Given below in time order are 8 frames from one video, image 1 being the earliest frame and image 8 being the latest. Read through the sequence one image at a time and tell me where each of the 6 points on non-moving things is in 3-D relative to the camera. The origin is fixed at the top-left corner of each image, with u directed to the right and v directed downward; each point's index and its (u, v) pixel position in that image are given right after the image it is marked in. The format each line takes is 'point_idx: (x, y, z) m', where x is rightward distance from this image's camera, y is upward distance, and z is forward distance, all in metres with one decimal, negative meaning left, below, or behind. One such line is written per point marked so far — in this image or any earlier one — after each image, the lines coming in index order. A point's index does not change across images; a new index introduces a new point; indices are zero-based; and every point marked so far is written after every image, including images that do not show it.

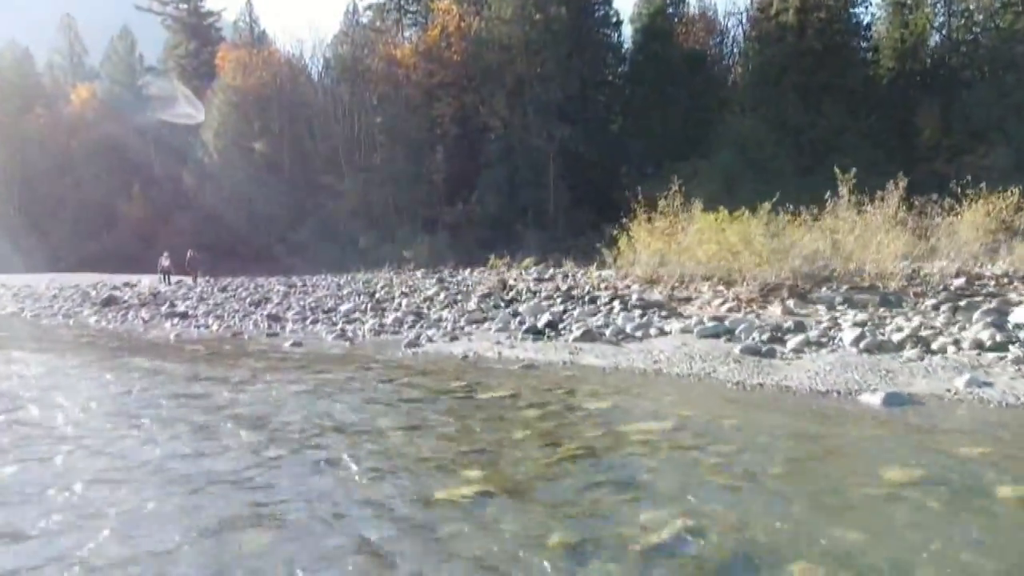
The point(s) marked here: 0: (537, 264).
0: (+0.4, +0.2, +12.3) m
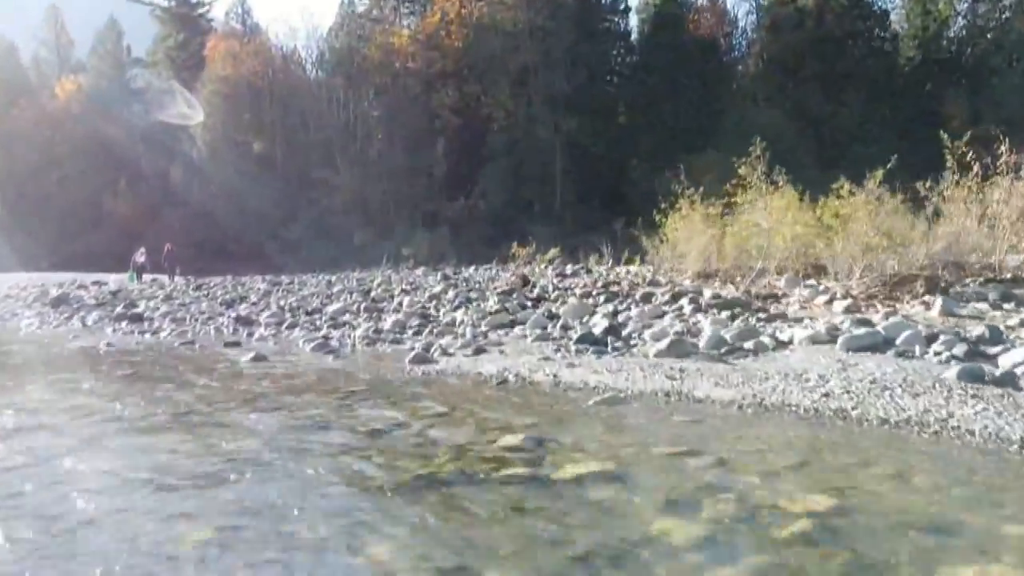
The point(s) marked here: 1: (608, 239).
0: (+0.6, +0.3, +11.1) m
1: (+2.3, +1.1, +18.2) m
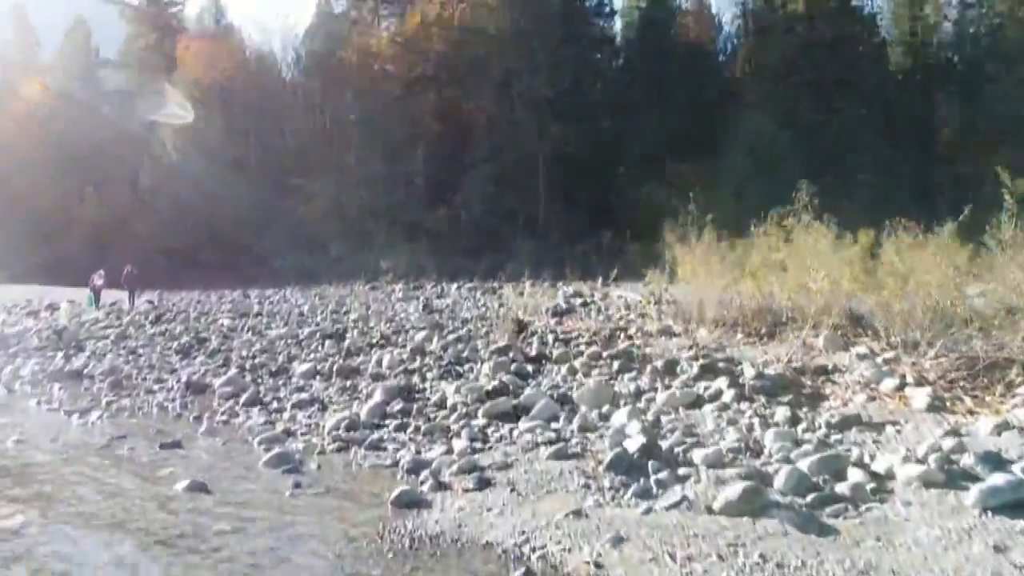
0: (+0.4, 0.0, +10.4) m
1: (+1.9, +0.8, +17.6) m
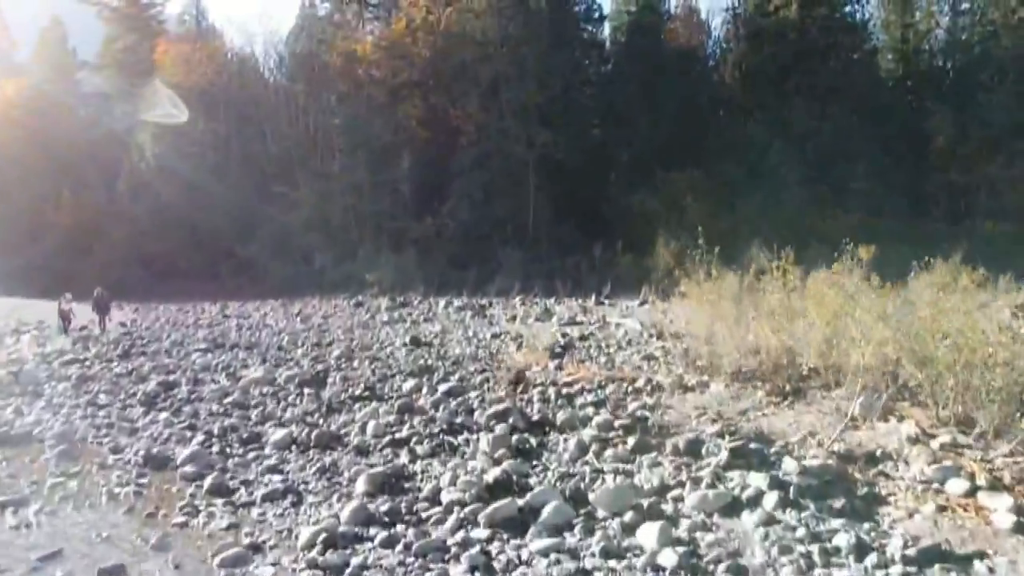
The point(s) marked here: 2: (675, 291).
0: (+0.3, -0.3, +10.0) m
1: (+1.7, +0.5, +17.2) m
2: (+2.4, -0.2, +11.9) m
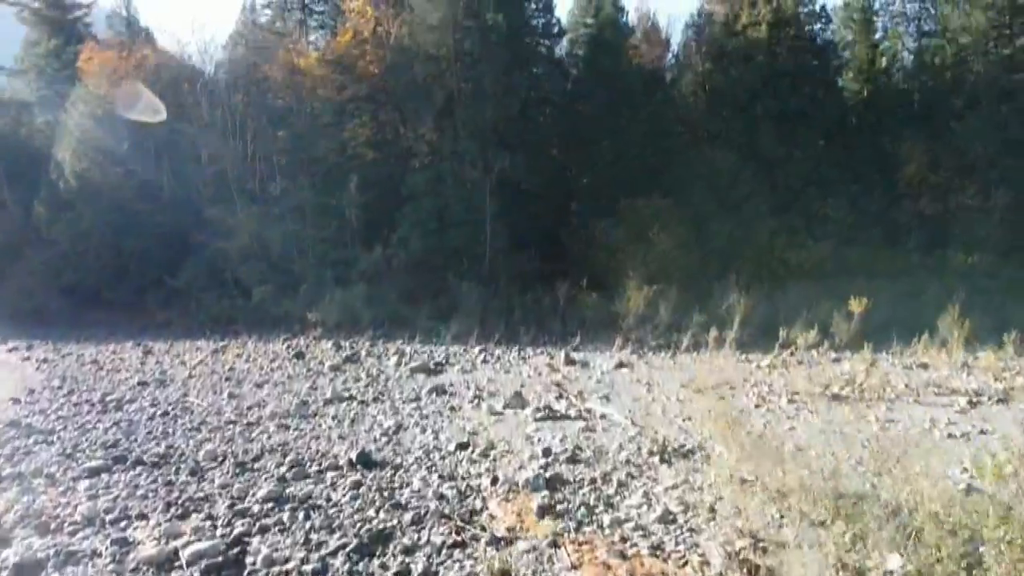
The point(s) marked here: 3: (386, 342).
0: (-0.1, -1.1, +8.7) m
1: (+0.8, -0.3, +16.0) m
2: (+1.9, -1.0, +10.7) m
3: (-2.3, -1.0, +14.3) m
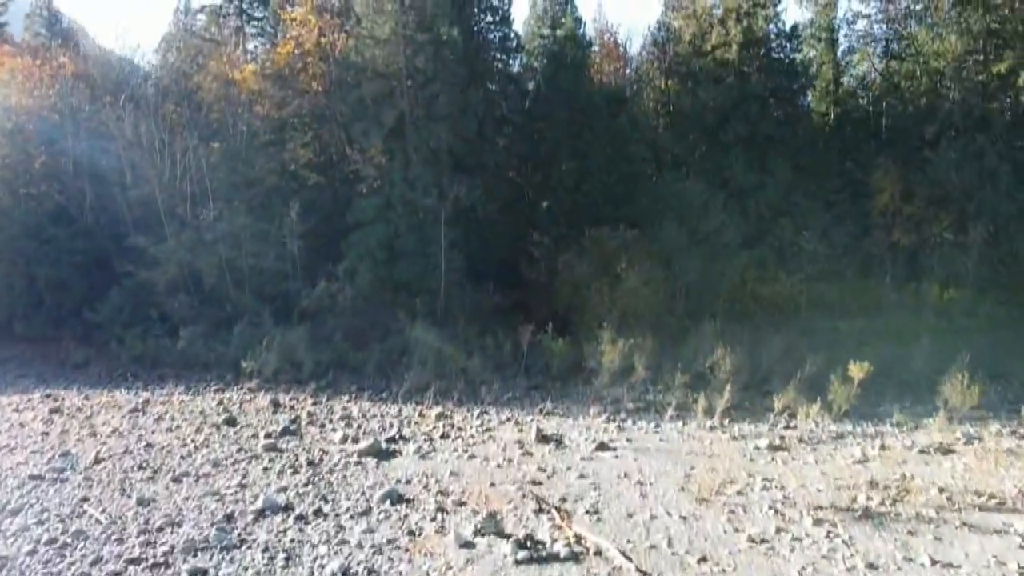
0: (-0.4, -1.9, +7.3) m
1: (0.0, -1.1, +14.7) m
2: (+1.5, -1.8, +9.5) m
3: (-2.9, -1.8, +12.8) m
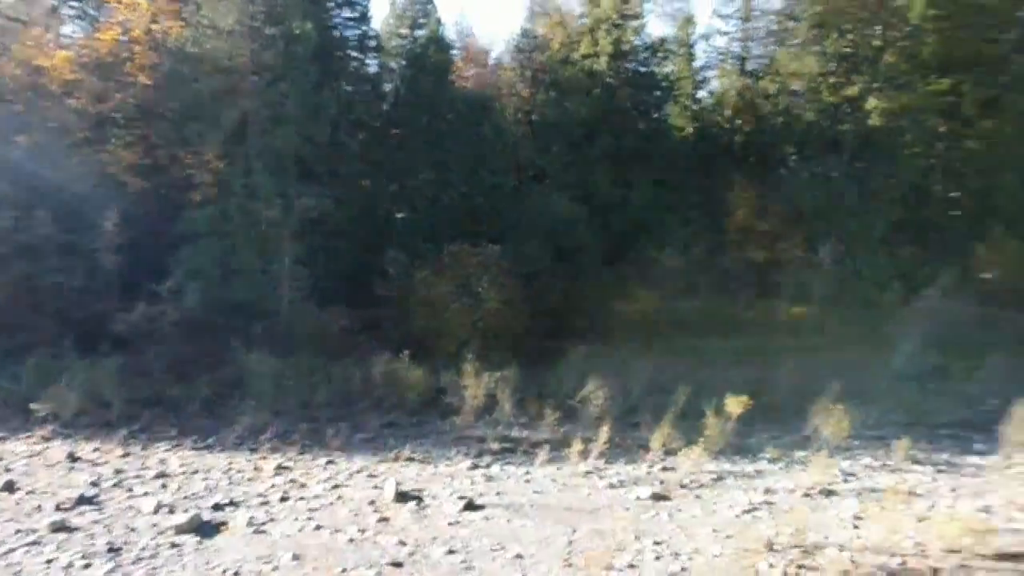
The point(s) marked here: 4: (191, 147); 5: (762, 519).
0: (-1.5, -2.3, +6.0) m
1: (-2.4, -1.5, +13.3) m
2: (0.0, -2.2, +8.4) m
3: (-4.9, -2.2, +10.9) m
4: (-6.4, +2.8, +16.0) m
5: (+2.4, -2.2, +7.7) m
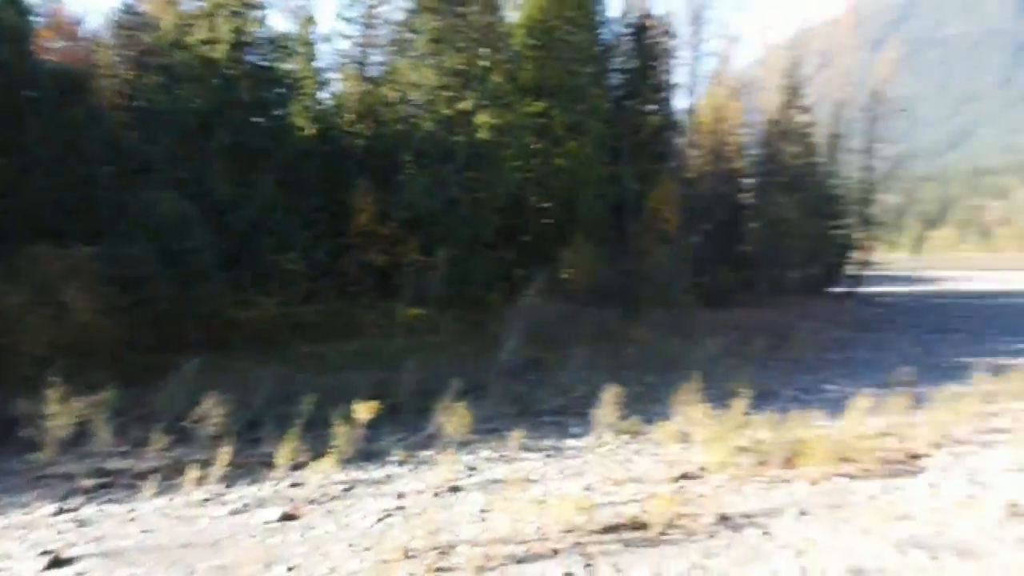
0: (-3.8, -2.4, +4.3) m
1: (-7.9, -1.6, +10.4) m
2: (-3.6, -2.3, +7.1) m
3: (-9.1, -2.3, +7.1) m
4: (-12.8, +2.6, +11.0) m
5: (-1.1, -2.3, +7.6) m
